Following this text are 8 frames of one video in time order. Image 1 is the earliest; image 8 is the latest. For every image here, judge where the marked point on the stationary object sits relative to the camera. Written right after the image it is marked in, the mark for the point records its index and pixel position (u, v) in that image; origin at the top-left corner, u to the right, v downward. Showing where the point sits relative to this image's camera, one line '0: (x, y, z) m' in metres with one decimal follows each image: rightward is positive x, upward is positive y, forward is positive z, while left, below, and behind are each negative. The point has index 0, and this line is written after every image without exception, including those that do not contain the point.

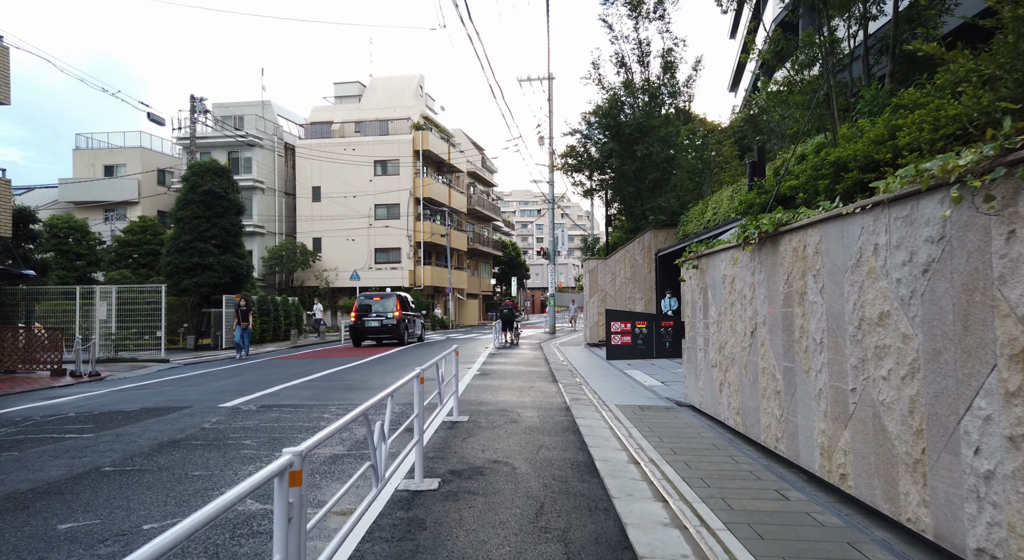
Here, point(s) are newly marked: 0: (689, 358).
0: (+2.5, -1.1, +9.1) m
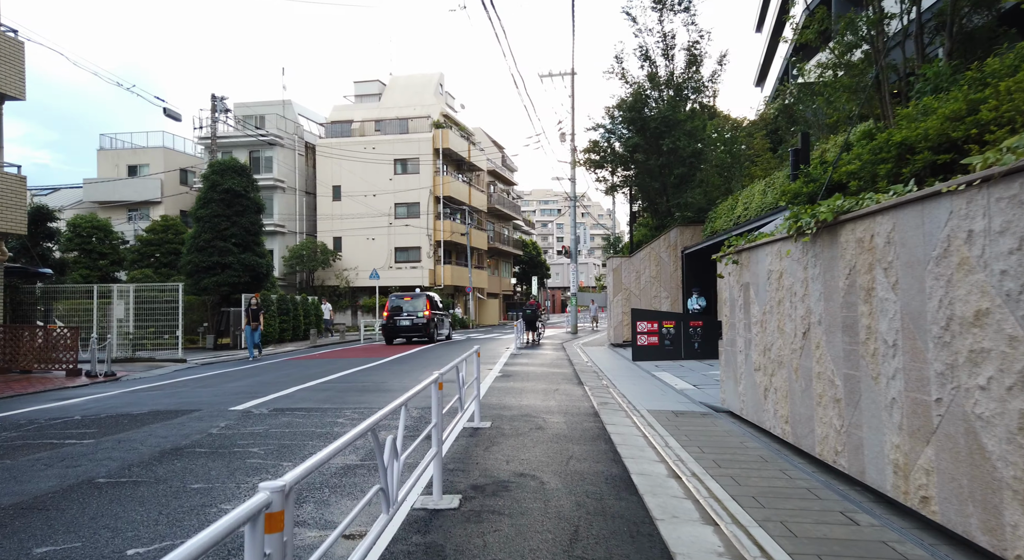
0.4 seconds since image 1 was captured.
0: (+2.8, -1.0, +8.5) m
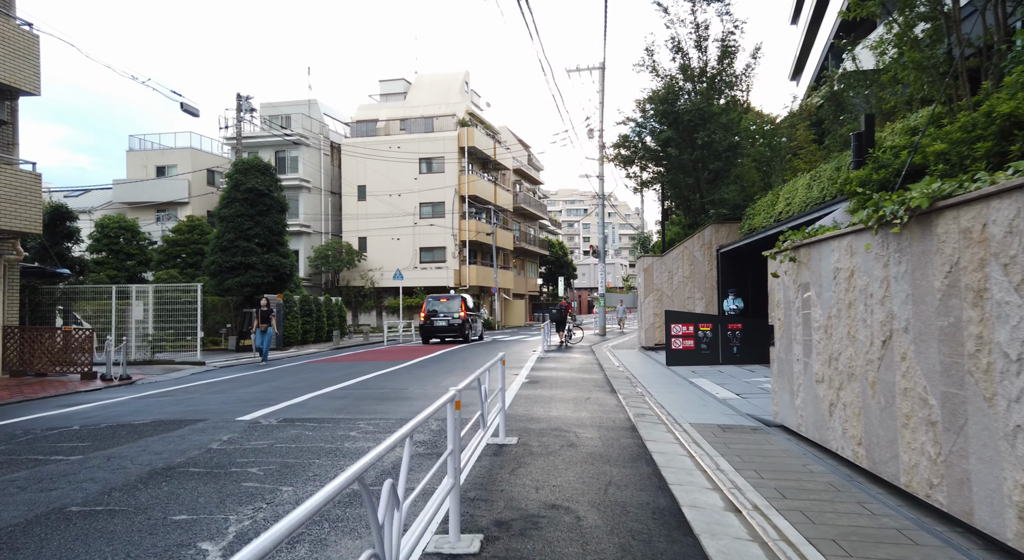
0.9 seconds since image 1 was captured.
0: (+3.1, -1.0, +7.6) m
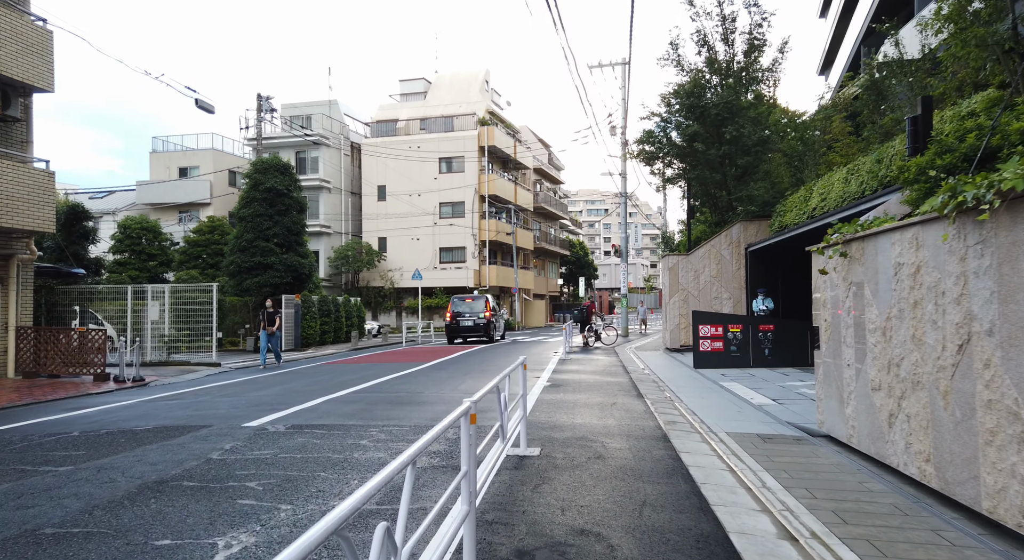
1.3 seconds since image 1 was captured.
0: (+3.4, -1.0, +7.0) m
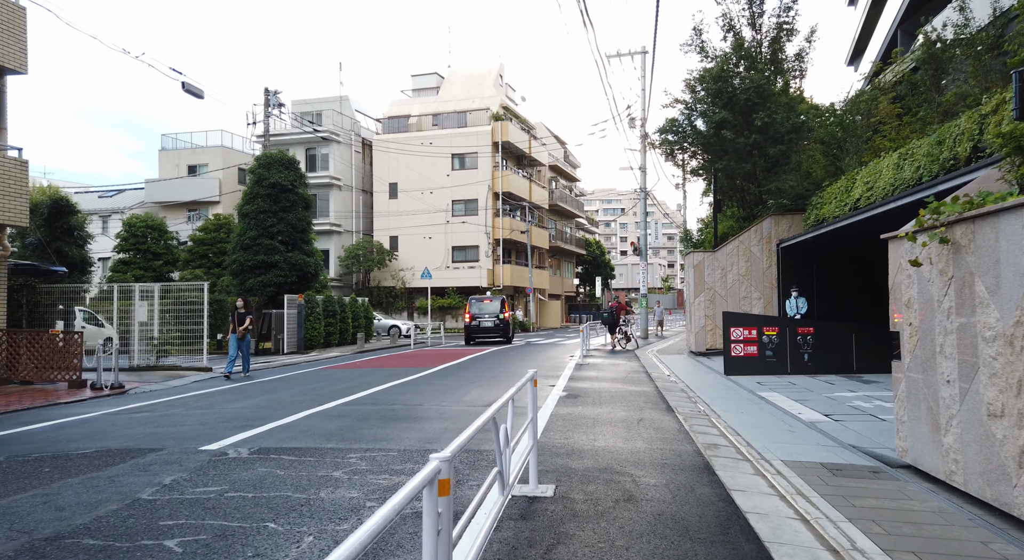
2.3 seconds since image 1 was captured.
0: (+3.4, -1.0, +5.6) m
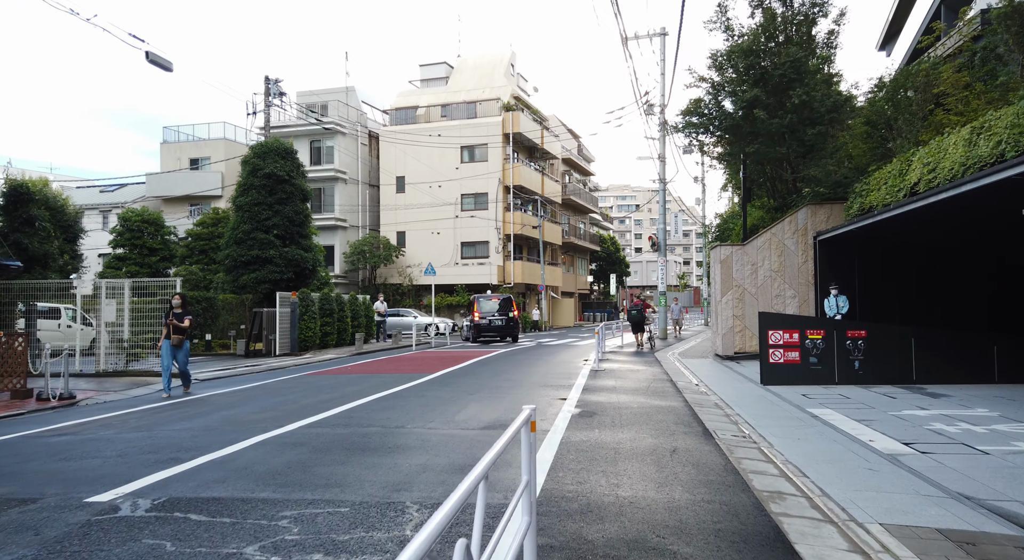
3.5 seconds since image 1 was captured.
0: (+3.4, -0.9, +3.8) m
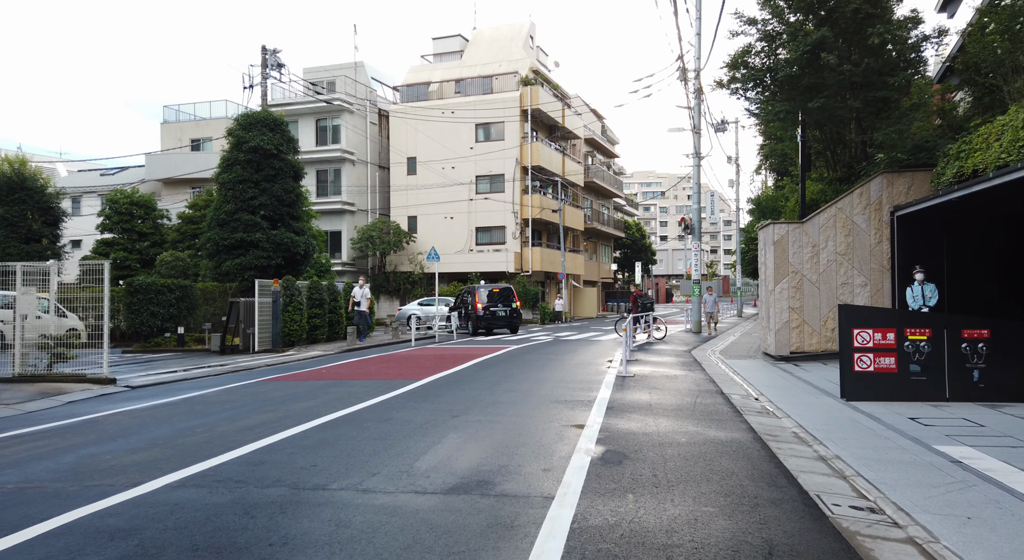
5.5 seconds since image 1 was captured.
0: (+3.1, -0.8, +0.9) m
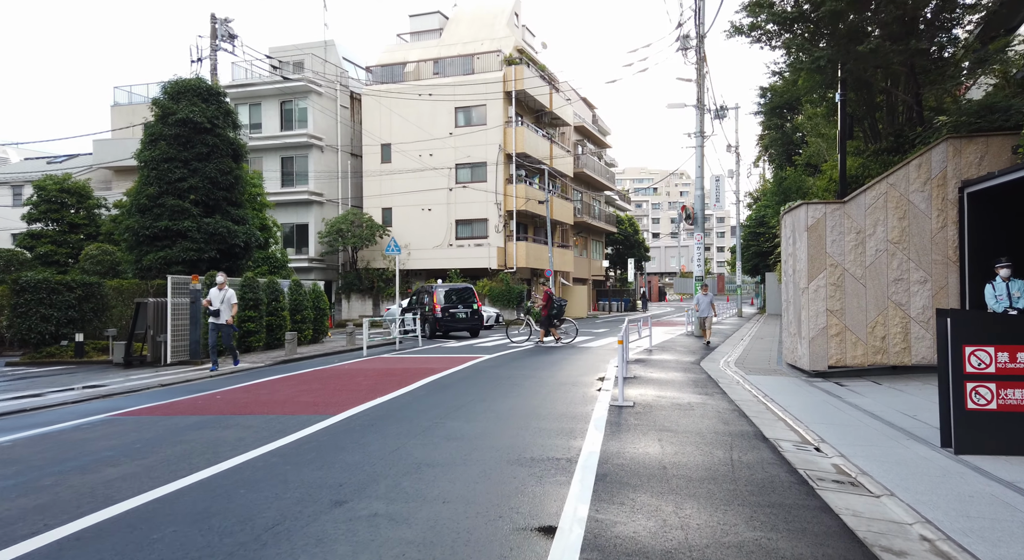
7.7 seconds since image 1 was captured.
0: (+2.7, -0.8, -2.3) m
